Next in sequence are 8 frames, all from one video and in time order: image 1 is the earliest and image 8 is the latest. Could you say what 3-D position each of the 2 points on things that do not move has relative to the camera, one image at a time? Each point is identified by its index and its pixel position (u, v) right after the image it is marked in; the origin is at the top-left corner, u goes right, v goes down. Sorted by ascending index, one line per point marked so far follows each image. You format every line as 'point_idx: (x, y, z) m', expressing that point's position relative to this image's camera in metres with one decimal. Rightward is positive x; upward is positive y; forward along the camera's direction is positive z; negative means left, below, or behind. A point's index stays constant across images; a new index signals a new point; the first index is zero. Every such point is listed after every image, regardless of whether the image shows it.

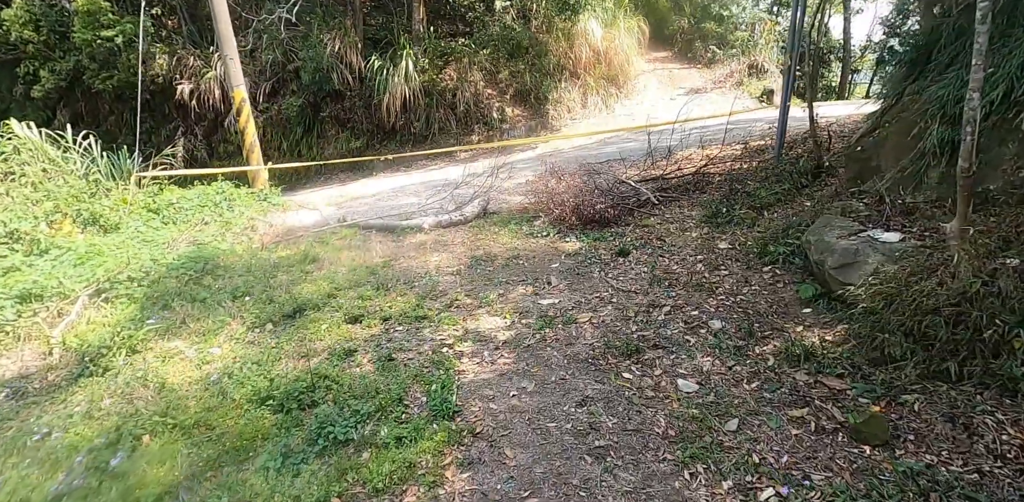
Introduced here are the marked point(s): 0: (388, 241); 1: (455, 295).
0: (-1.1, +0.1, +5.1) m
1: (-0.4, -0.3, +3.6) m
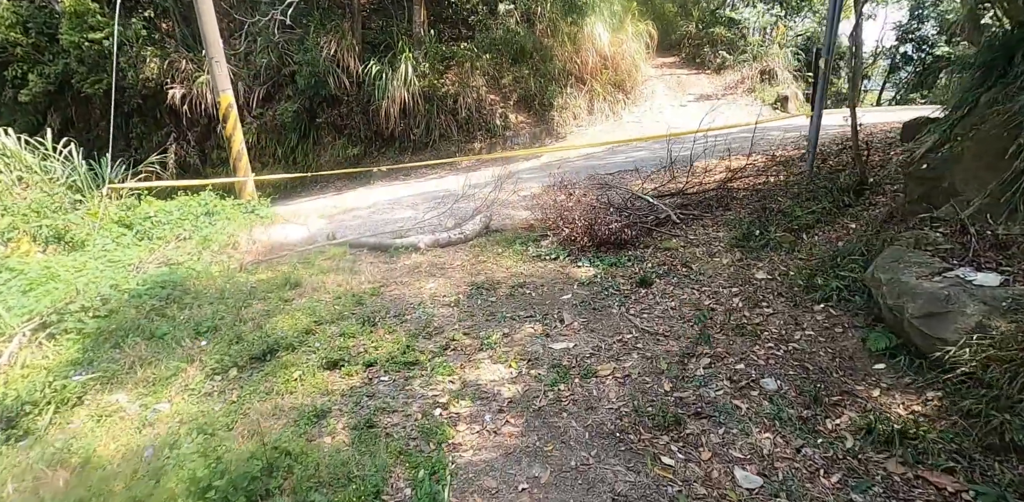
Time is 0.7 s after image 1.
0: (-1.1, -0.1, +4.6) m
1: (-0.3, -0.5, +3.1) m
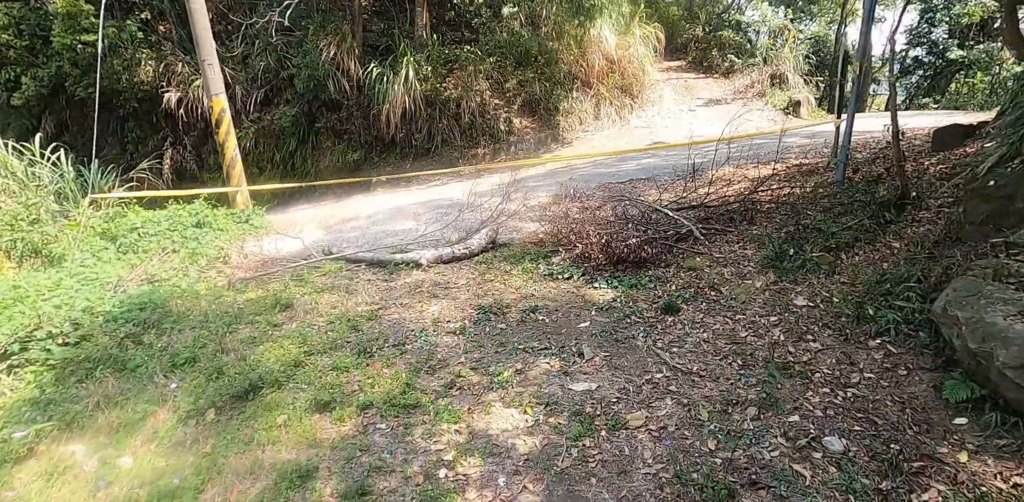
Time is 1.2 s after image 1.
0: (-1.0, -0.2, +4.3) m
1: (-0.3, -0.6, +2.7) m
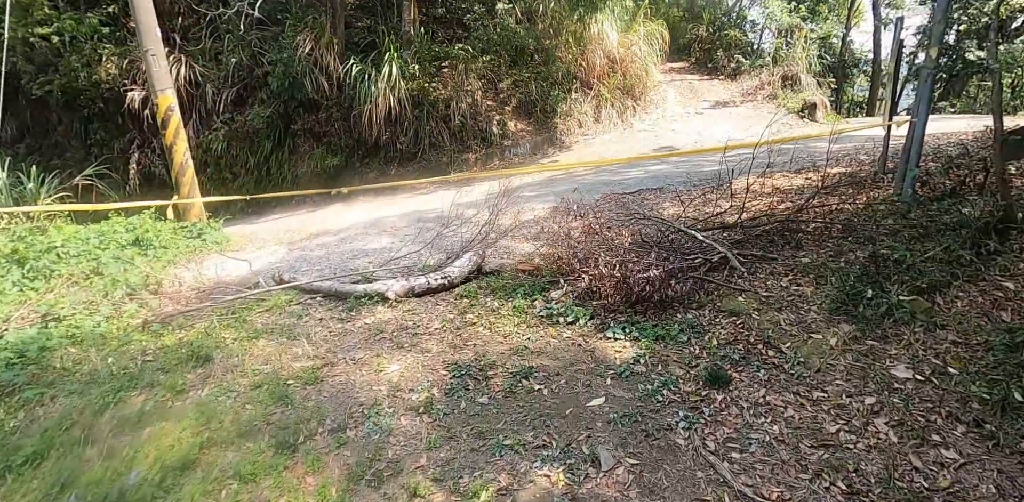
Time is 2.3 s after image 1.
0: (-1.1, -0.4, +3.4) m
1: (-0.3, -0.8, +1.8) m
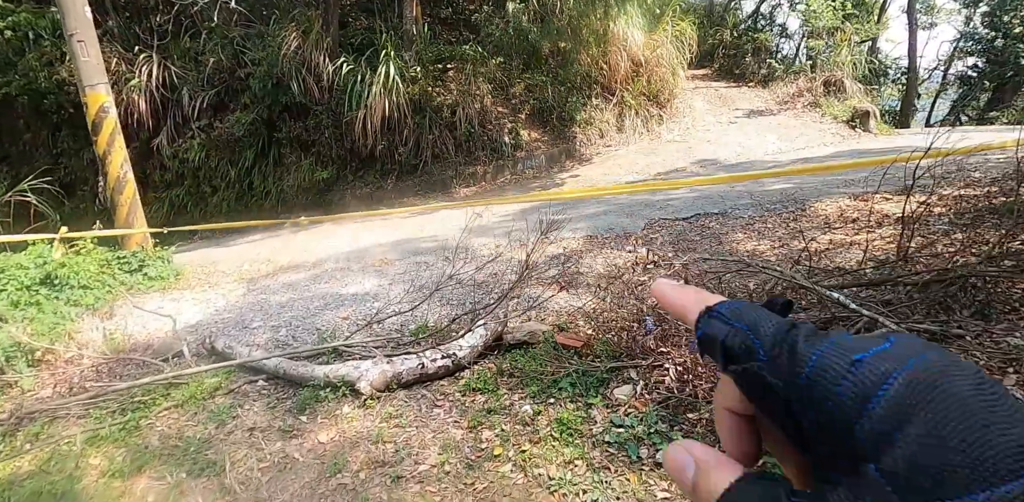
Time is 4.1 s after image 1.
0: (-0.9, -0.7, +2.1) m
1: (-0.2, -1.0, +0.6) m
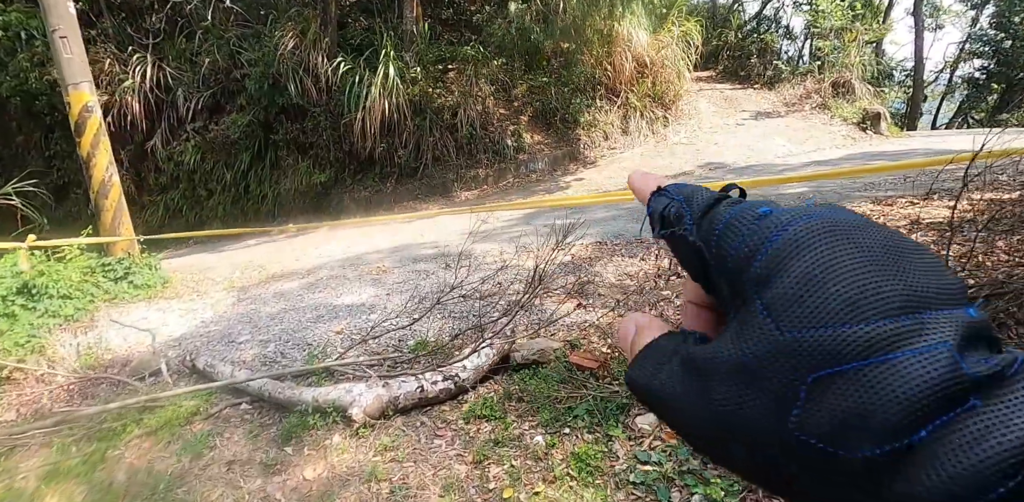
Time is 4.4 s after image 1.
0: (-0.9, -0.7, +1.9) m
1: (-0.1, -1.0, +0.3) m
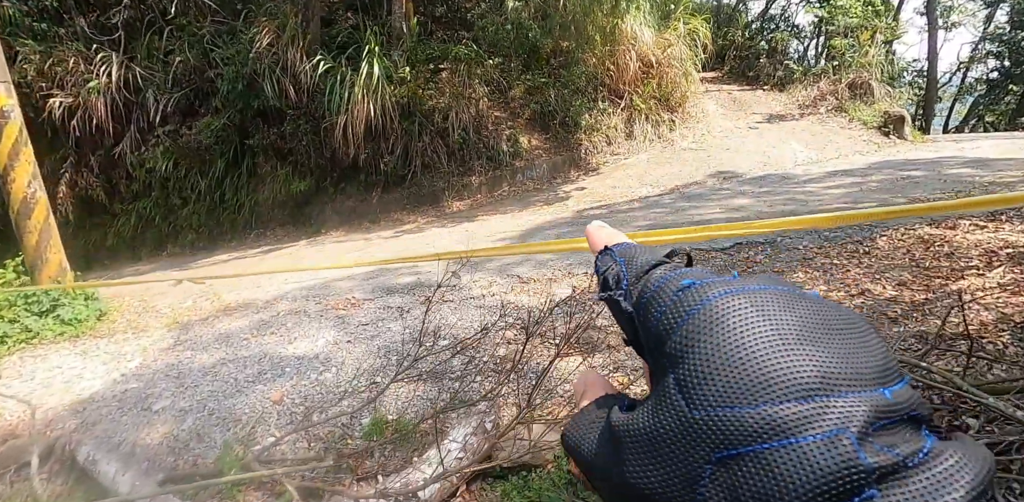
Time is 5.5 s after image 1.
0: (-0.9, -0.9, +1.2) m
1: (-0.2, -1.2, -0.3) m
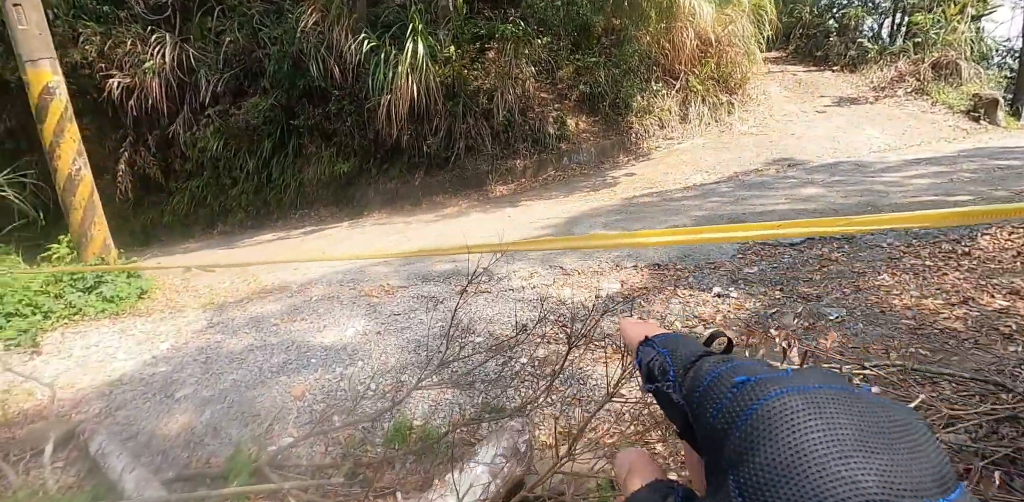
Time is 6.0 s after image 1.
0: (-0.9, -0.9, +1.1) m
1: (-0.3, -1.3, -0.5) m
